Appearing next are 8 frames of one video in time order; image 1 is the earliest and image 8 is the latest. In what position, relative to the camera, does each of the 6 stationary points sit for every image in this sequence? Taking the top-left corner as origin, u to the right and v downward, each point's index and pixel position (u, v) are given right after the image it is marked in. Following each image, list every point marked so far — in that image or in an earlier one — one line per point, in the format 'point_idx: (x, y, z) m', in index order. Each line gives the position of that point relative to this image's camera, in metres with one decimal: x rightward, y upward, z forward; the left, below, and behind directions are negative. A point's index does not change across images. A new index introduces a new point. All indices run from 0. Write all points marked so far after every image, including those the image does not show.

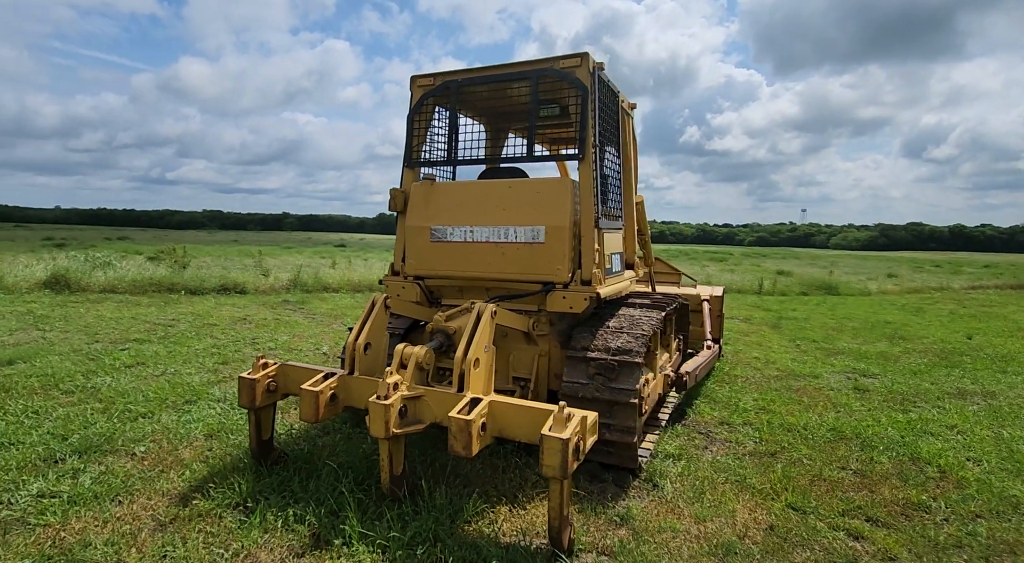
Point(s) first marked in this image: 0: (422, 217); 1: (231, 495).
0: (-0.7, +0.5, +4.5) m
1: (-1.6, -1.3, +3.4) m
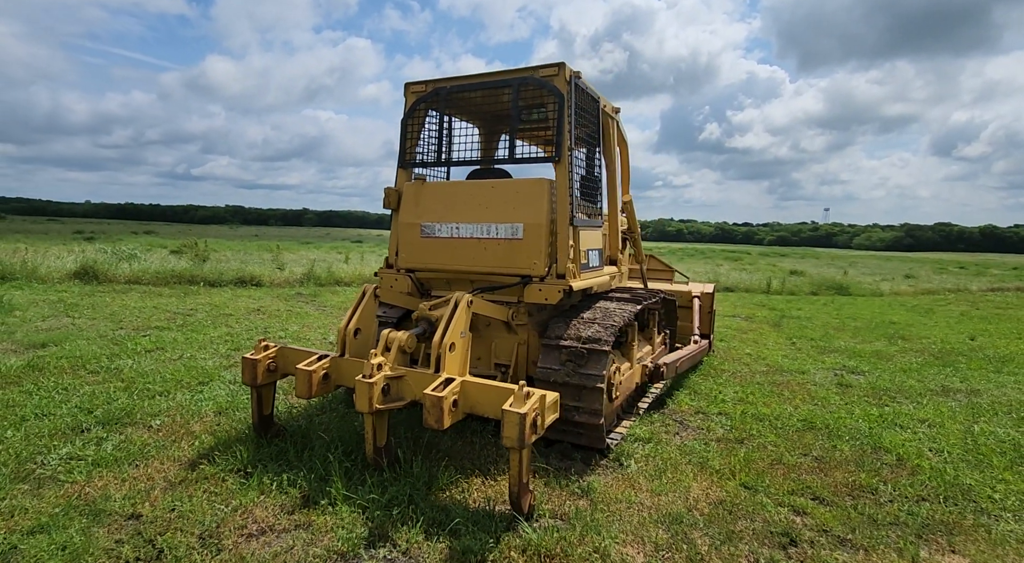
0: (-0.8, +0.6, +4.8) m
1: (-1.8, -1.2, +3.8) m
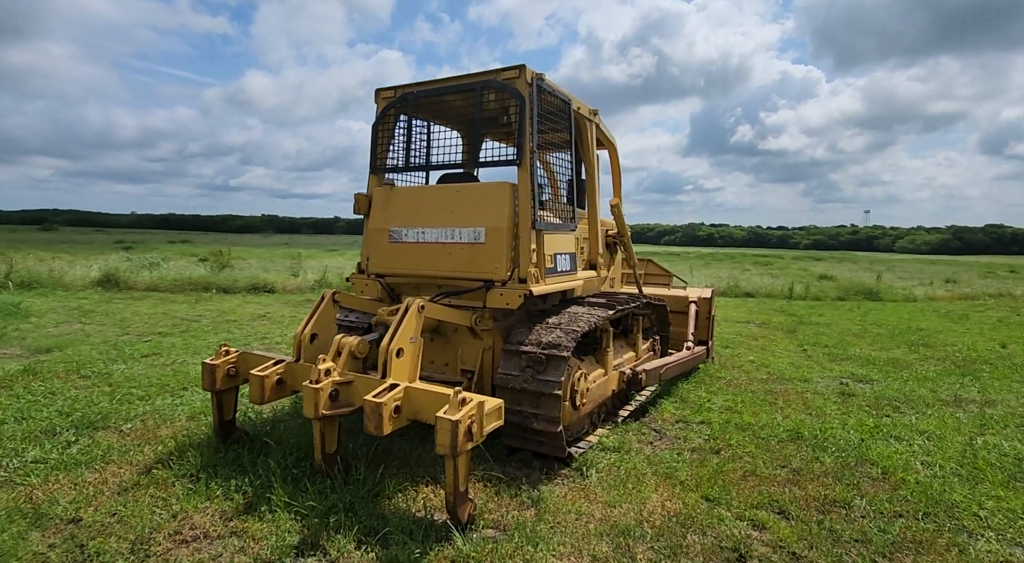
0: (-1.1, +0.5, +4.8) m
1: (-2.1, -1.2, +3.8) m
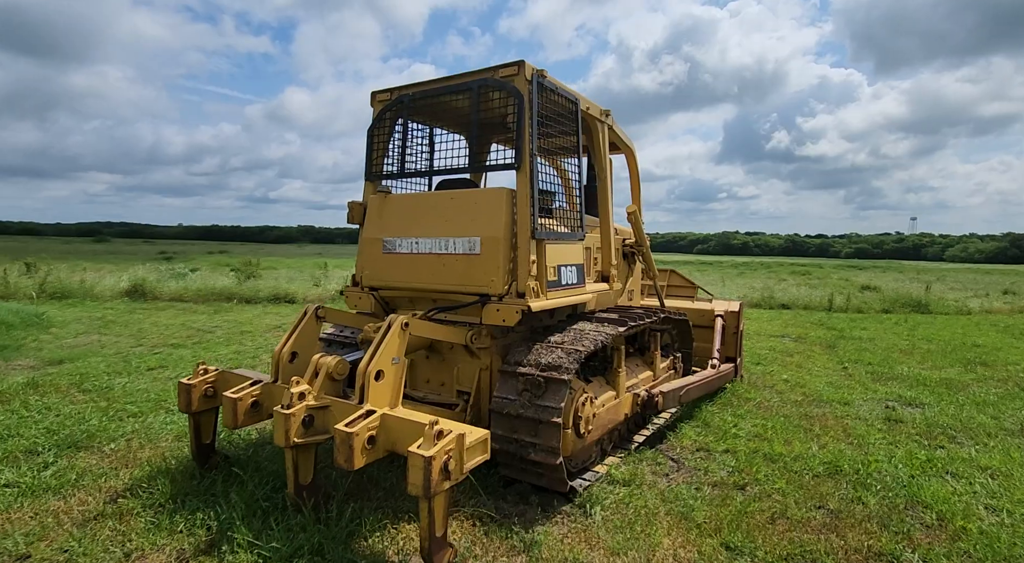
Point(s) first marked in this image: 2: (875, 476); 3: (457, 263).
0: (-1.1, +0.4, +4.5) m
1: (-2.2, -1.3, +3.5) m
2: (+2.9, -1.5, +4.5) m
3: (-0.4, +0.1, +4.1) m
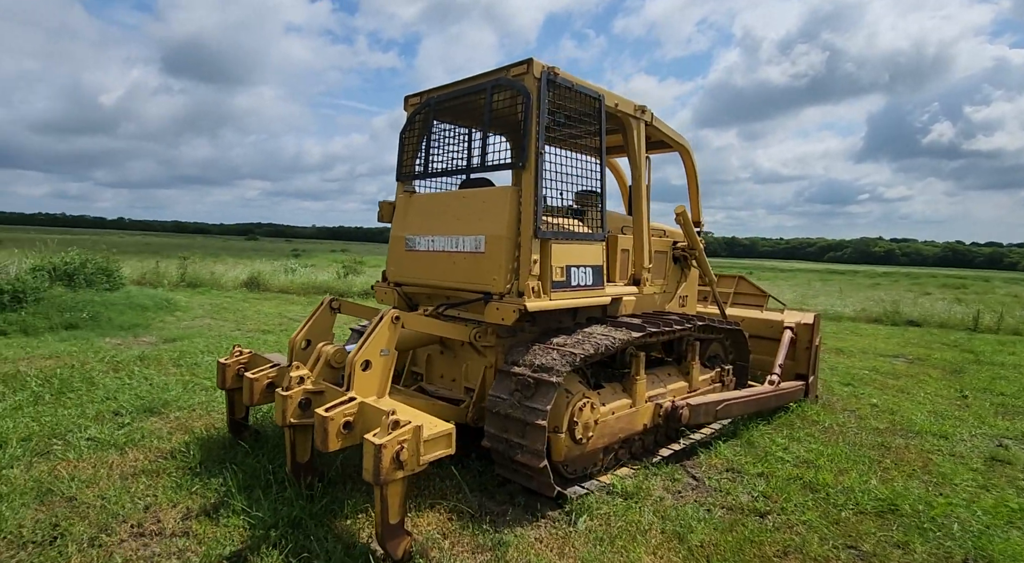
0: (-0.9, +0.4, +4.7) m
1: (-2.2, -1.2, +4.0) m
2: (+2.9, -1.6, +3.9) m
3: (-0.3, +0.1, +4.1) m
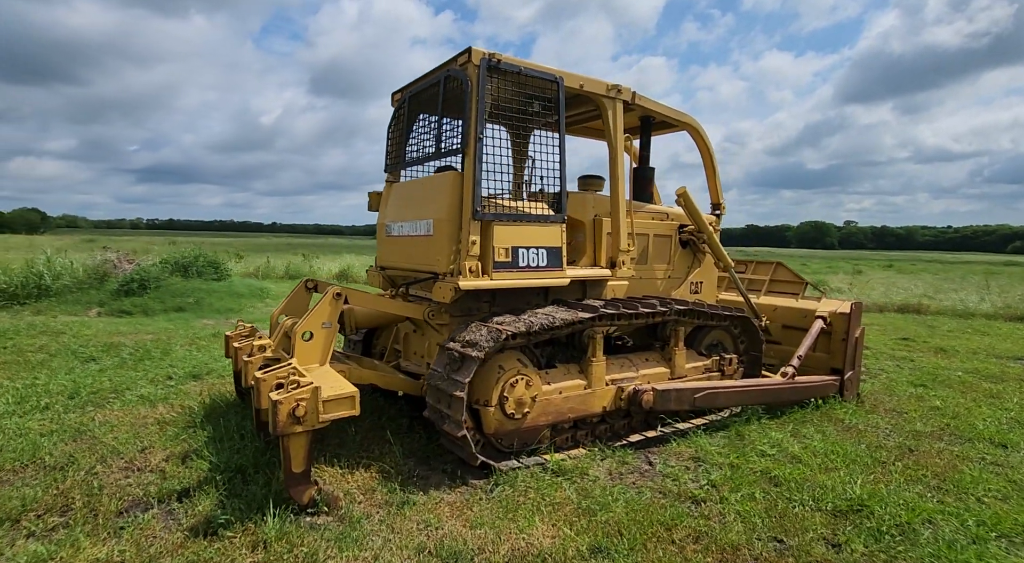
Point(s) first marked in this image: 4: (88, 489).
0: (-1.1, +0.6, +5.1) m
1: (-2.6, -1.1, +4.7) m
2: (+2.4, -1.4, +3.4) m
3: (-0.7, +0.3, +4.4) m
4: (-2.5, -1.2, +3.4) m
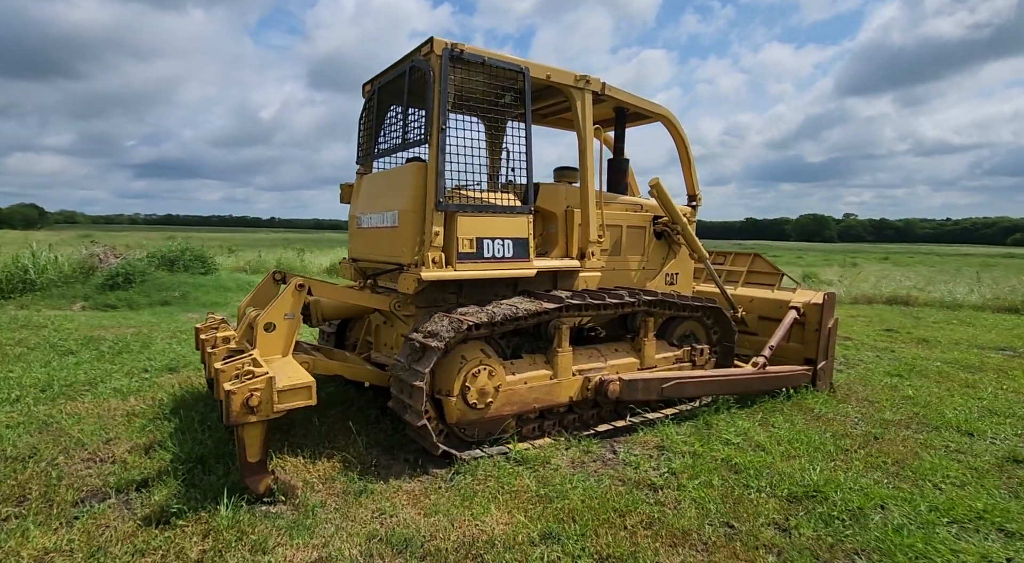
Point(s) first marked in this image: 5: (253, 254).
0: (-1.4, +0.7, +5.1) m
1: (-2.8, -1.0, +4.7) m
2: (+2.1, -1.4, +3.4) m
3: (-1.0, +0.4, +4.4) m
4: (-2.7, -1.2, +3.4) m
5: (-8.1, +0.9, +18.1) m
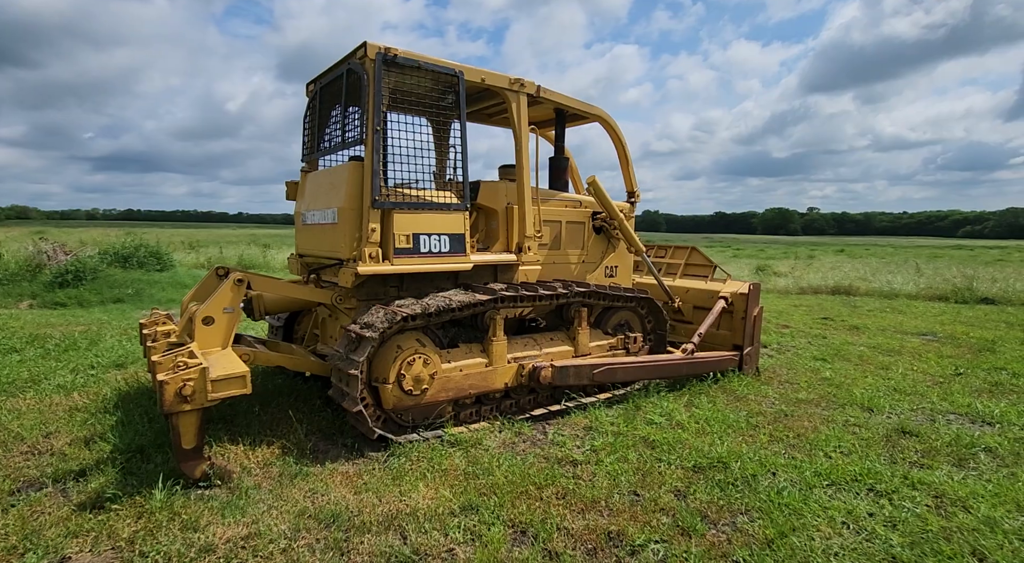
0: (-1.9, +0.7, +5.2) m
1: (-3.3, -1.0, +4.8) m
2: (+1.7, -1.3, +3.8) m
3: (-1.5, +0.4, +4.6) m
4: (-3.2, -1.1, +3.5) m
5: (-9.3, +1.0, +17.9) m
